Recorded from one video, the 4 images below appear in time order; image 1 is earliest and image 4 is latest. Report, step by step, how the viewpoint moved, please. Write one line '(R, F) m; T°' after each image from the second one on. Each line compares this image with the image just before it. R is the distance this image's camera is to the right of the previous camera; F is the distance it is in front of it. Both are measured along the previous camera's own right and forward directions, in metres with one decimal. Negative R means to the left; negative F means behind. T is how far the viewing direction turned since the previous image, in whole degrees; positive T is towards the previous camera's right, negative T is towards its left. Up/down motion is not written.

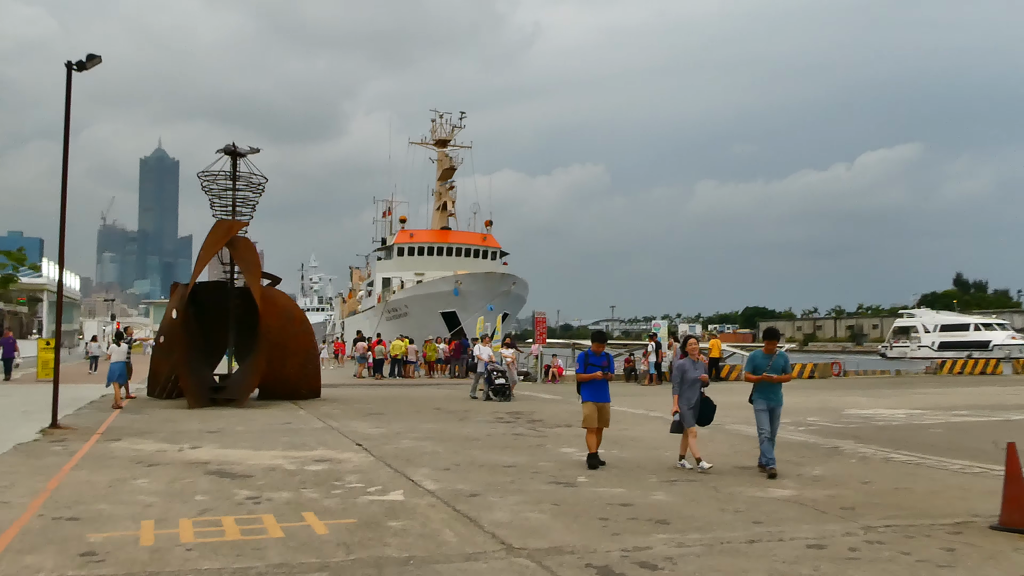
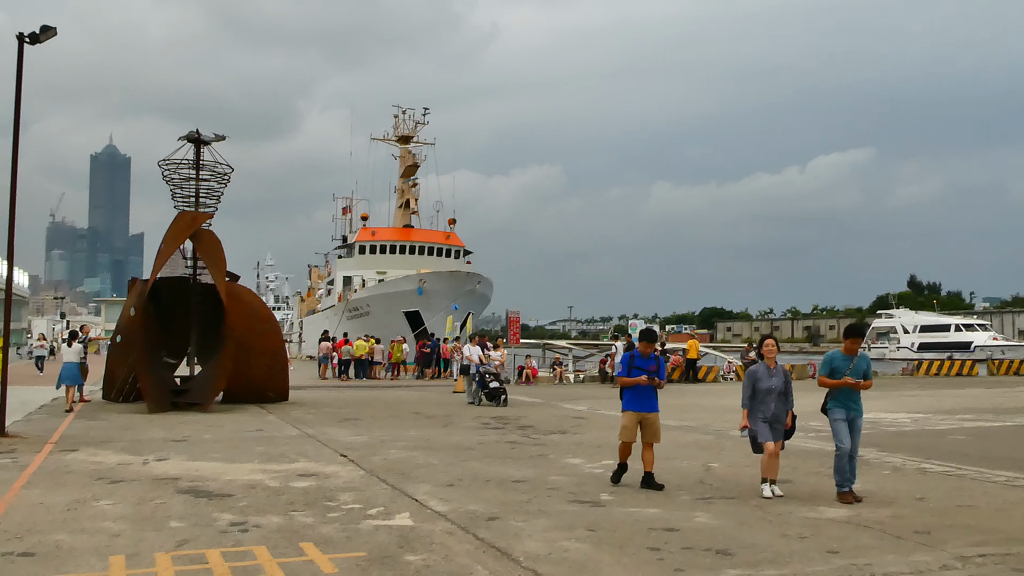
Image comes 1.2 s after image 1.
(-0.4, +0.9) m; +3°
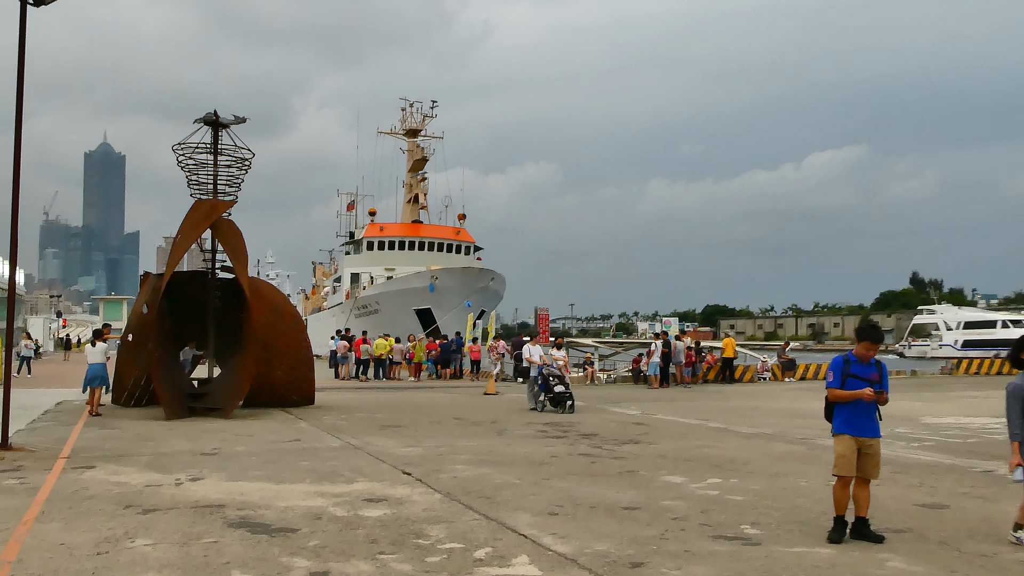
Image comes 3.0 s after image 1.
(-0.7, +1.2) m; 0°
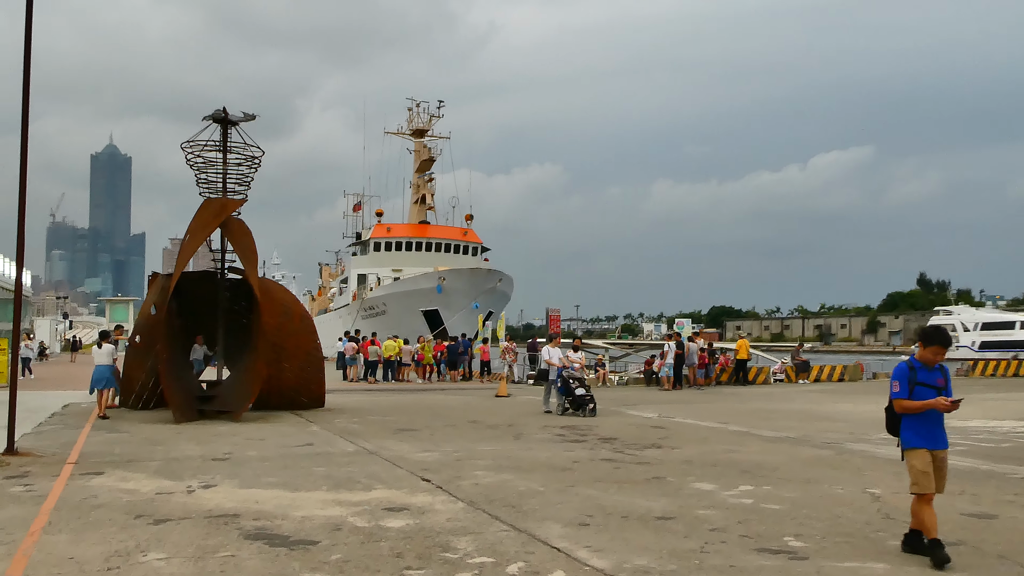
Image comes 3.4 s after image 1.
(-0.1, +0.3) m; 0°
